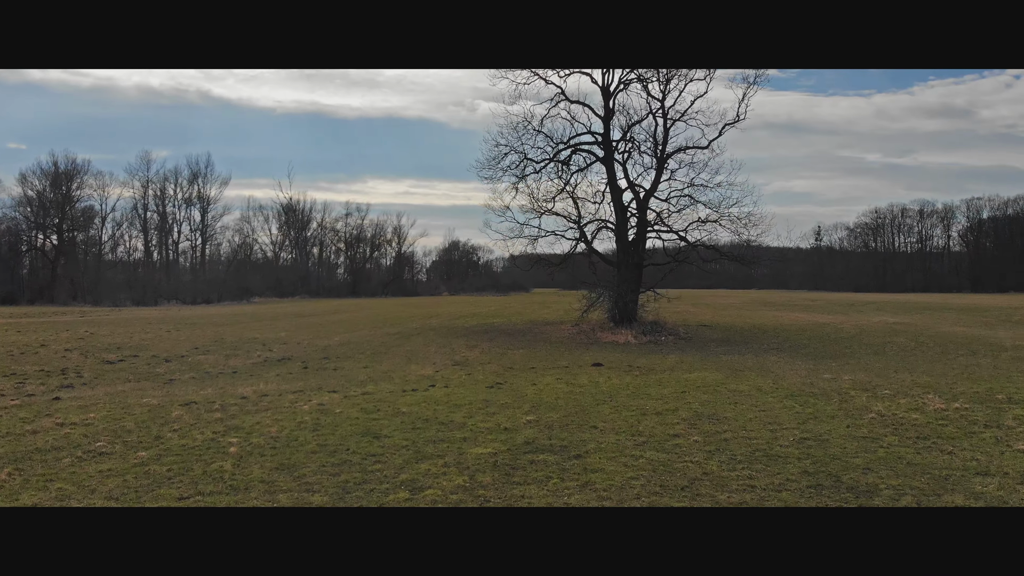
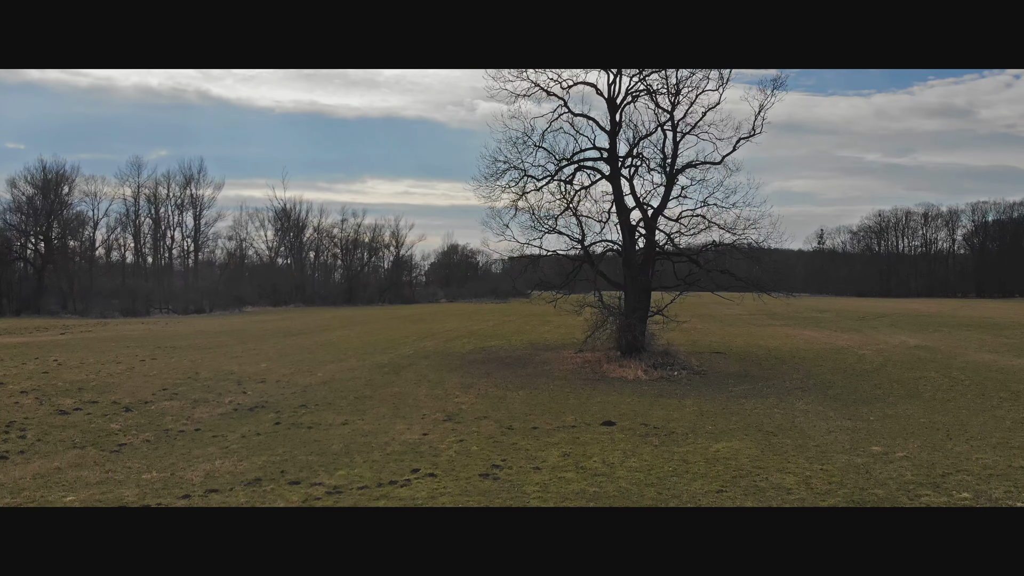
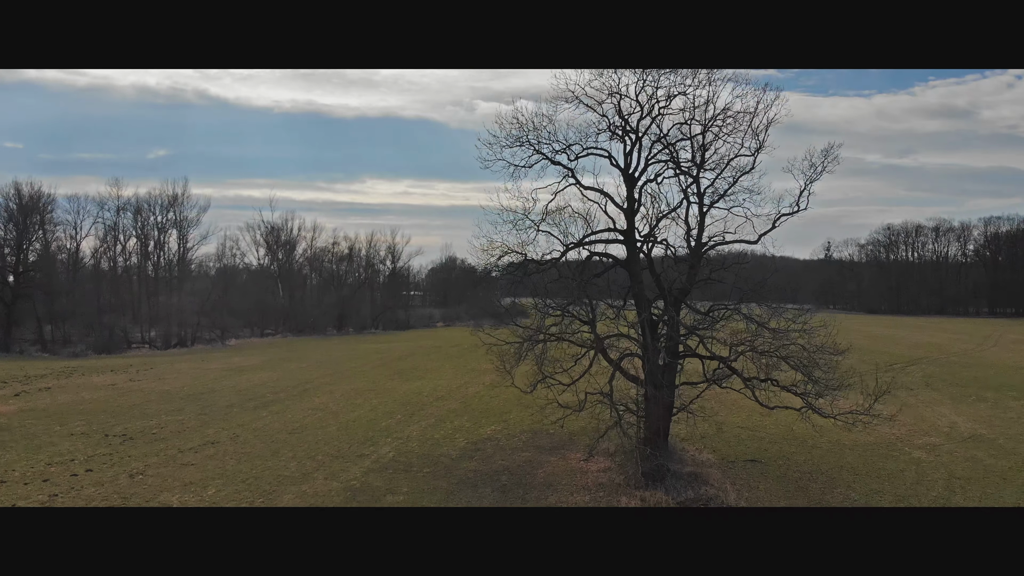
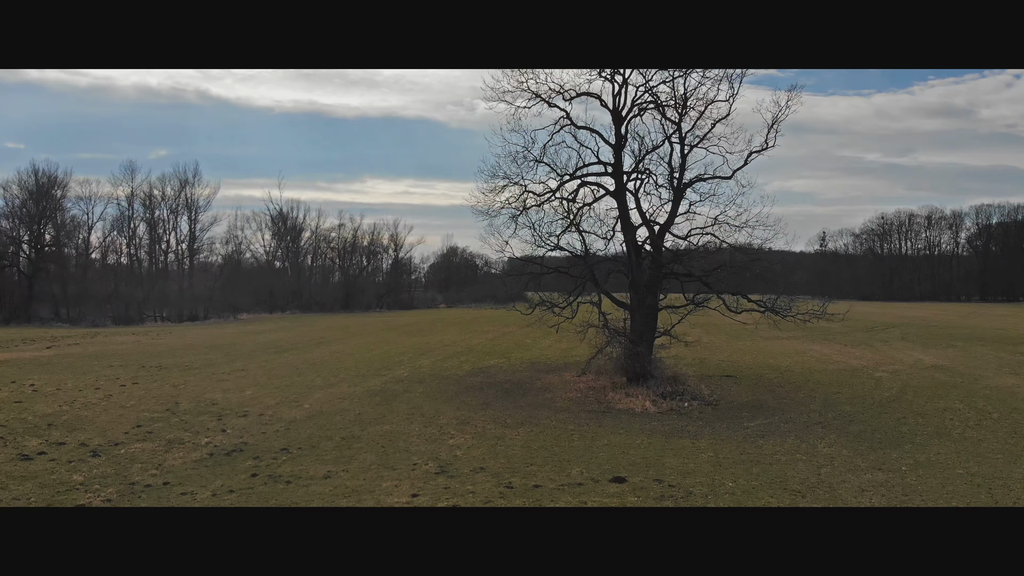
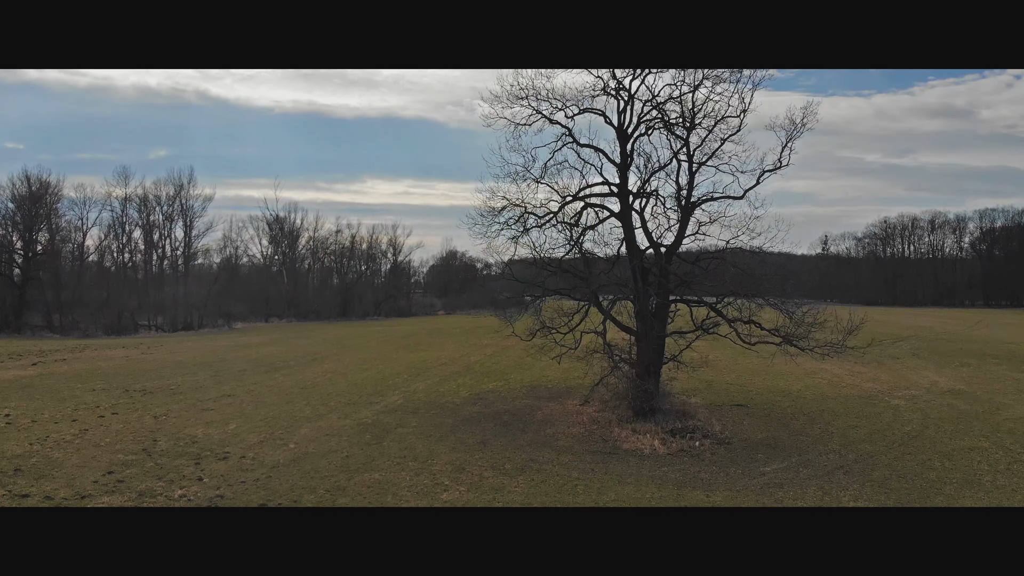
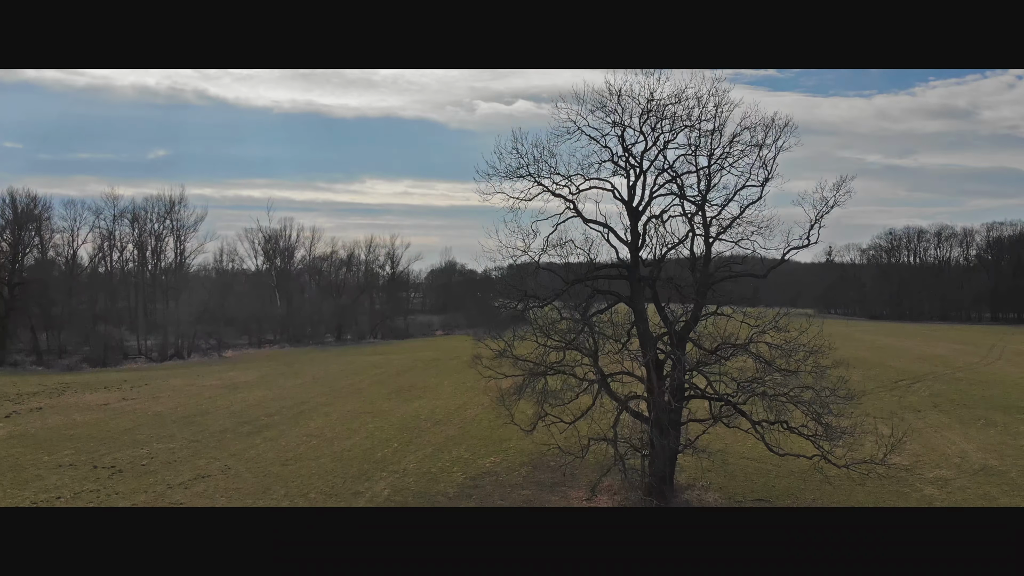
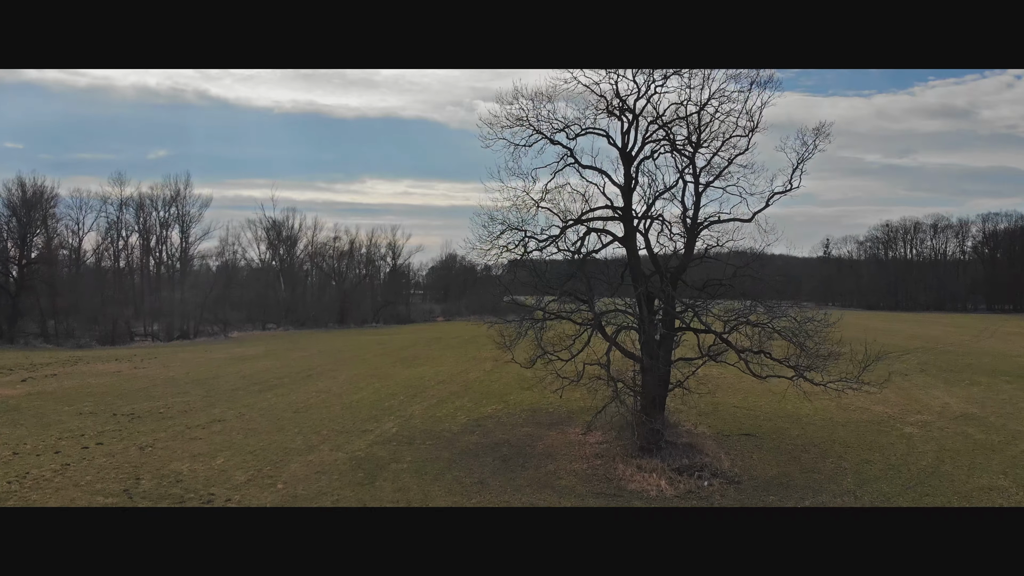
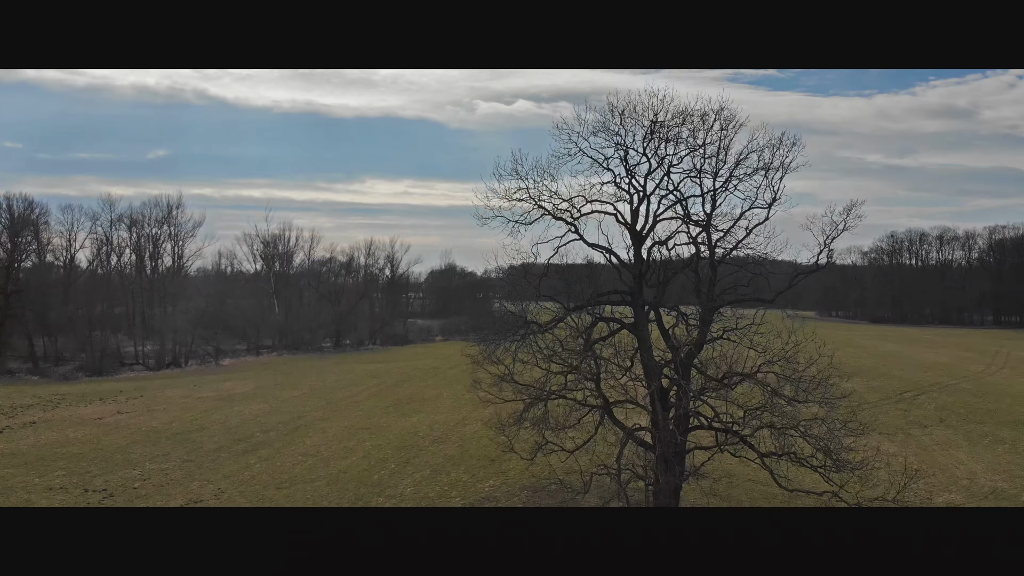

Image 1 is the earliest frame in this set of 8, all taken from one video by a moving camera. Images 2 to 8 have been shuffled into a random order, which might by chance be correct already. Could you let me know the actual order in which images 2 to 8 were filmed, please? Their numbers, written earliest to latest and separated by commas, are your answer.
2, 4, 5, 7, 3, 6, 8
